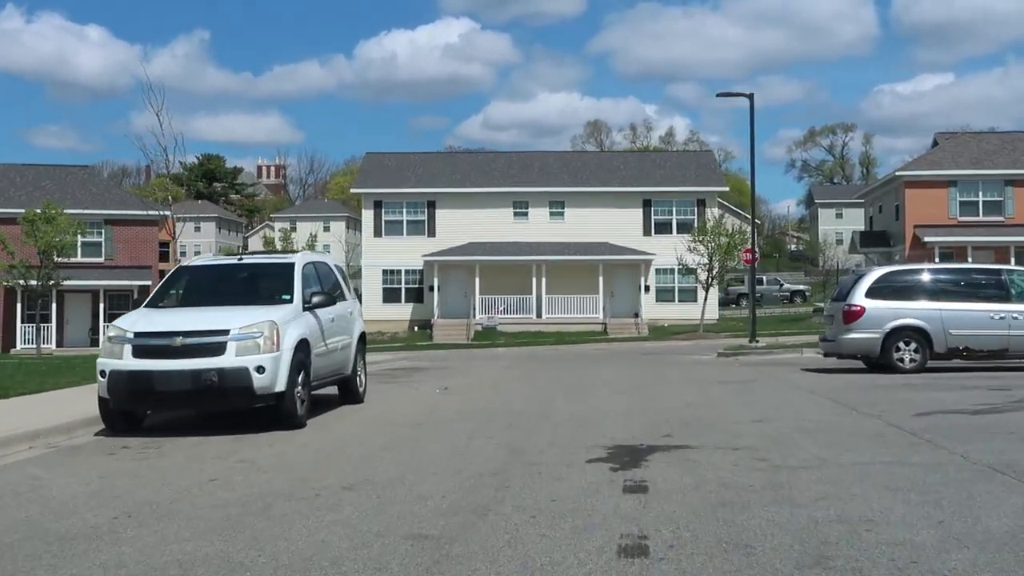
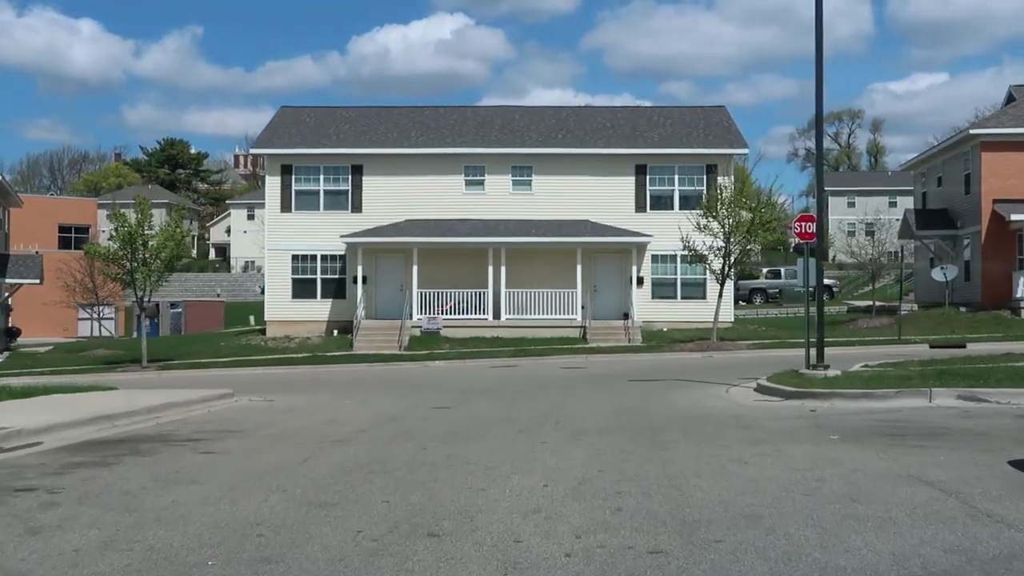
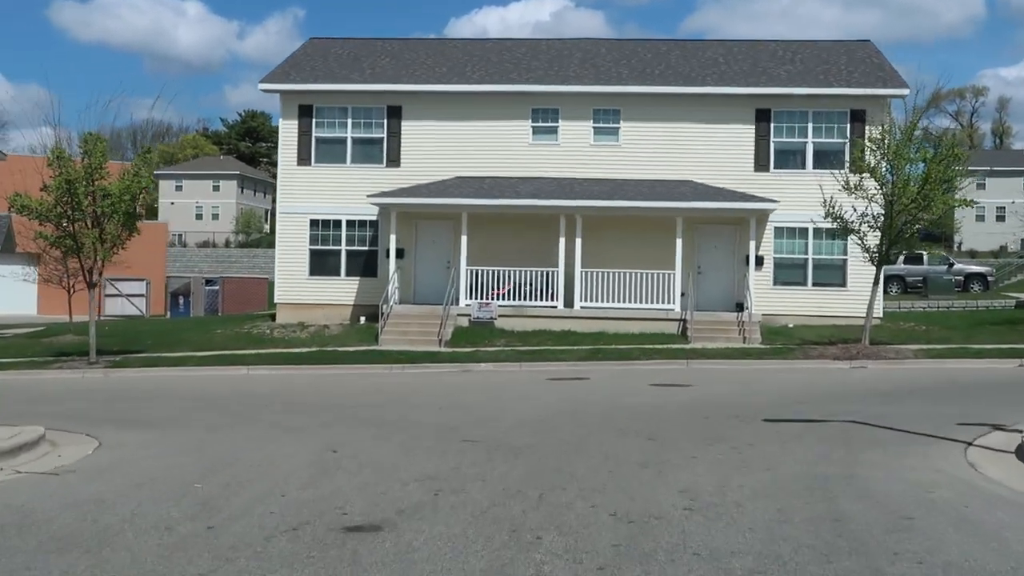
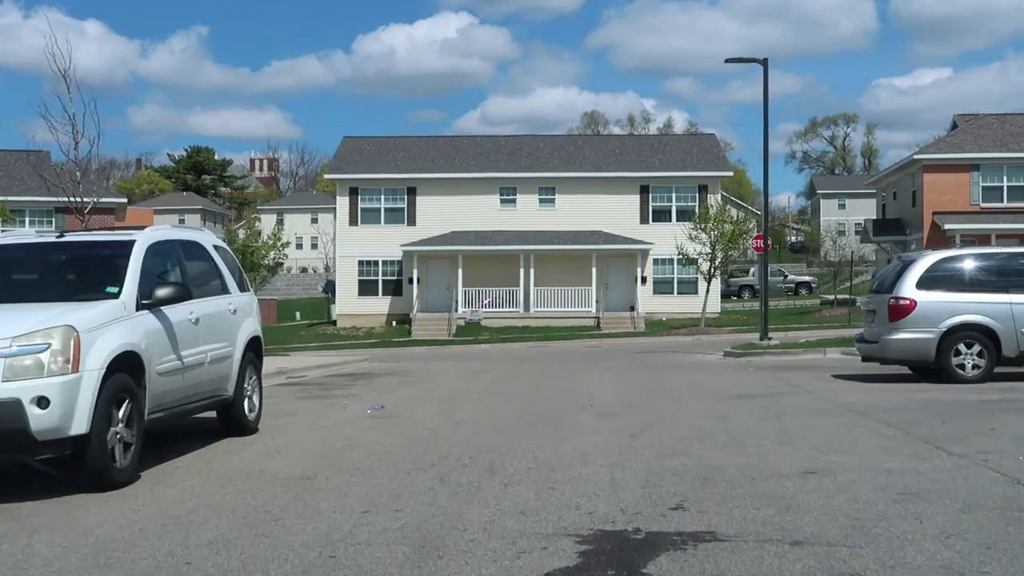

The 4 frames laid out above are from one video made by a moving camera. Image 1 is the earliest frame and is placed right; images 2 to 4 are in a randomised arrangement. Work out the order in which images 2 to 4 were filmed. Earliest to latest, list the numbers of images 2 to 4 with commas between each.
4, 2, 3
